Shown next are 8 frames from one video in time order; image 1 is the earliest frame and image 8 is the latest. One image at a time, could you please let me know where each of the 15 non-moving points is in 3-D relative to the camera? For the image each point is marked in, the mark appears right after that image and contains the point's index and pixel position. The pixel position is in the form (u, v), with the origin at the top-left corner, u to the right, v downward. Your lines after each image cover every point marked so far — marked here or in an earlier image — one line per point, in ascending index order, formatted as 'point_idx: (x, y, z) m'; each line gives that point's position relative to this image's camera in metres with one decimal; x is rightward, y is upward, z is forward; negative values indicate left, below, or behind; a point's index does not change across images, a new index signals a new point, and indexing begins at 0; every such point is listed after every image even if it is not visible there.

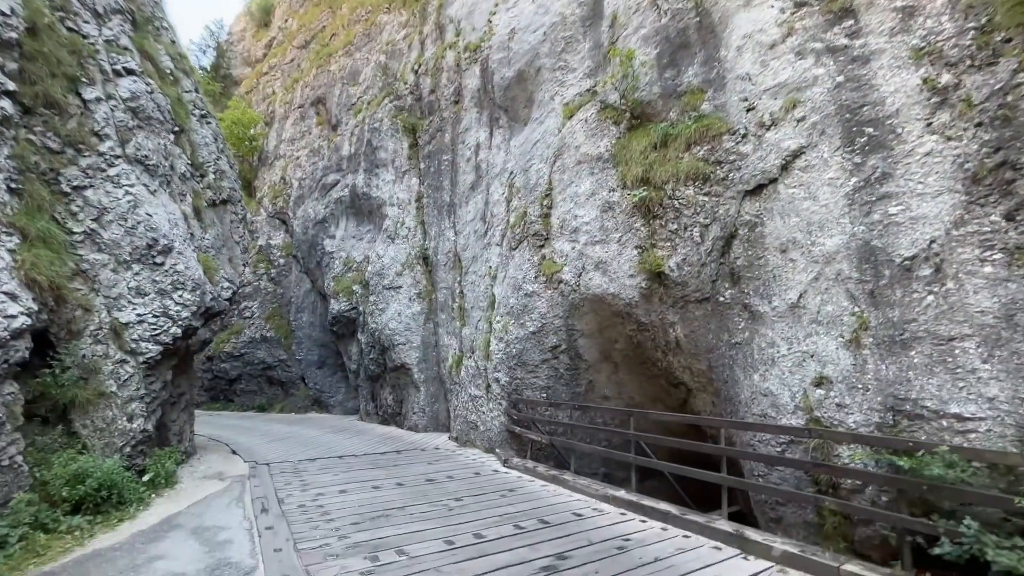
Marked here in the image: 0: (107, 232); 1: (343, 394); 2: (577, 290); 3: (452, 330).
0: (-5.3, +0.7, +6.0) m
1: (-5.8, -3.7, +15.7) m
2: (+1.1, 0.0, +7.5) m
3: (-1.5, -1.1, +11.3) m
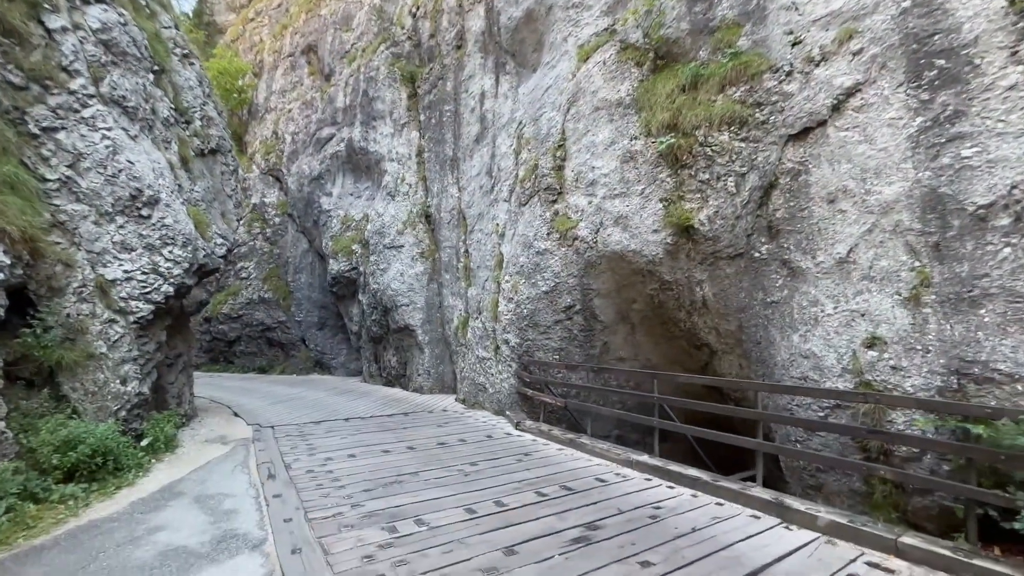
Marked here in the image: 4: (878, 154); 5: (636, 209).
0: (-5.1, +1.3, +5.5) m
1: (-5.7, -2.3, +15.5) m
2: (+1.3, +0.6, +7.0) m
3: (-1.3, -0.1, +11.0) m
4: (+3.5, +1.3, +4.3) m
5: (+1.8, +1.1, +6.5) m
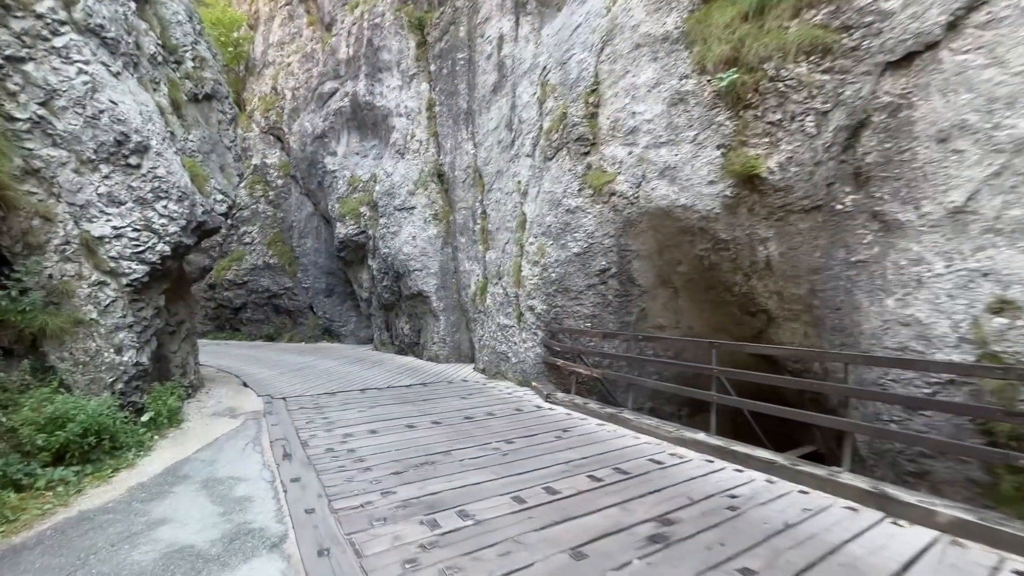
0: (-4.7, +1.7, +4.7) m
1: (-5.2, -1.2, +15.0) m
2: (+1.7, +1.2, +6.3) m
3: (-0.9, +0.7, +10.3) m
4: (+3.9, +1.6, +3.5) m
5: (+2.2, +1.6, +5.7) m
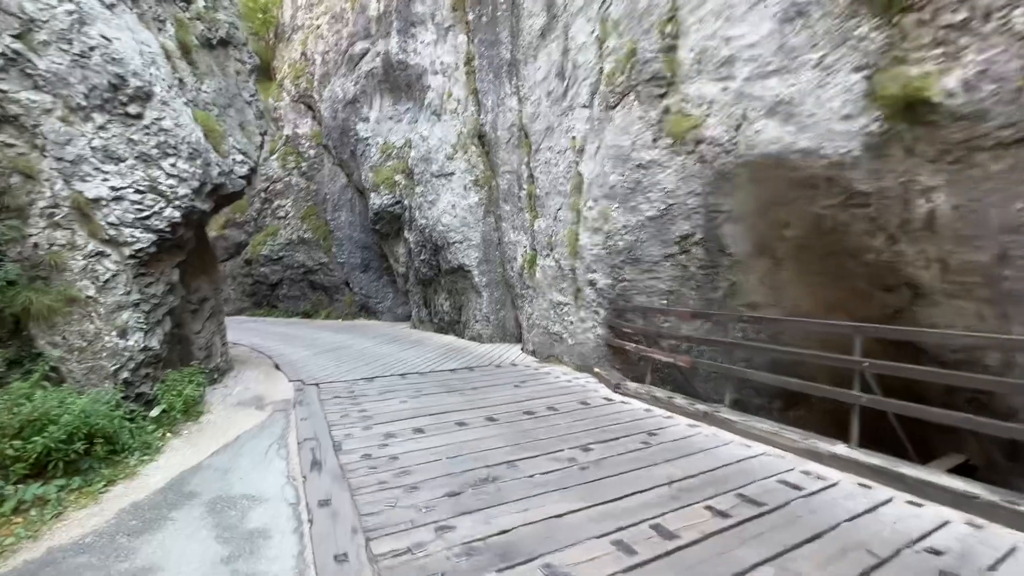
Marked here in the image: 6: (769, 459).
0: (-4.1, +2.0, +3.9) m
1: (-3.8, -0.4, +14.4) m
2: (+2.4, +1.5, +5.1) m
3: (+0.2, +1.3, +9.2) m
4: (+4.4, +1.8, +2.1) m
5: (+2.9, +1.9, +4.4) m
6: (+2.1, -1.4, +3.6) m
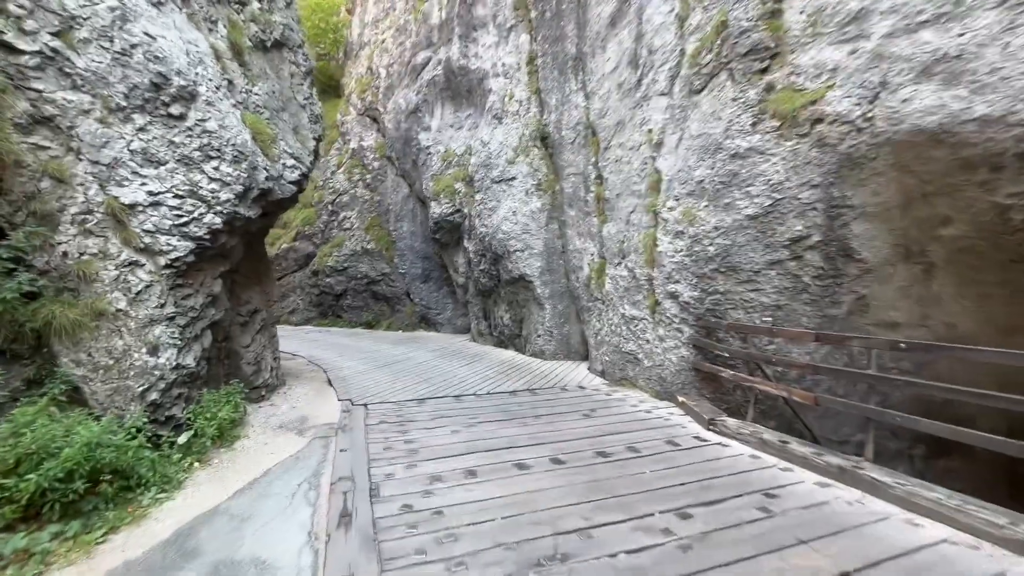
0: (-3.5, +1.9, +3.7) m
1: (-1.9, -0.7, +14.0) m
2: (+3.1, +1.4, +4.0) m
3: (+1.4, +1.1, +8.4) m
4: (+4.6, +1.8, +0.8) m
5: (+3.4, +1.8, +3.3) m
6: (+2.5, -1.5, +2.5) m
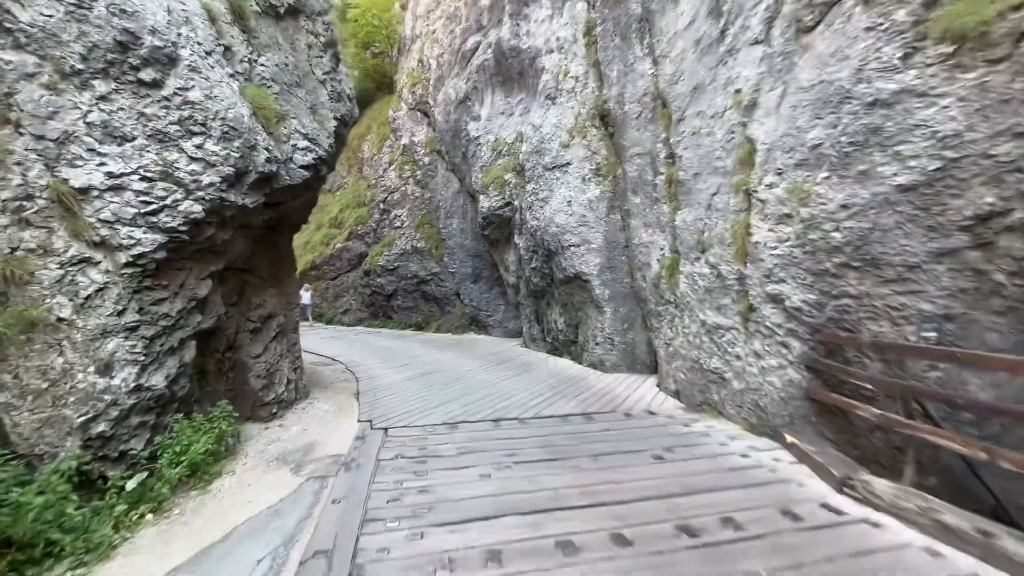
0: (-3.2, +1.9, +3.1) m
1: (-0.3, -0.7, +13.0) m
2: (+3.3, +1.4, +2.4) m
3: (+2.2, +1.1, +7.1) m
4: (+4.5, +1.7, -0.9) m
5: (+3.6, +1.8, +1.7) m
6: (+2.6, -1.5, +1.1) m
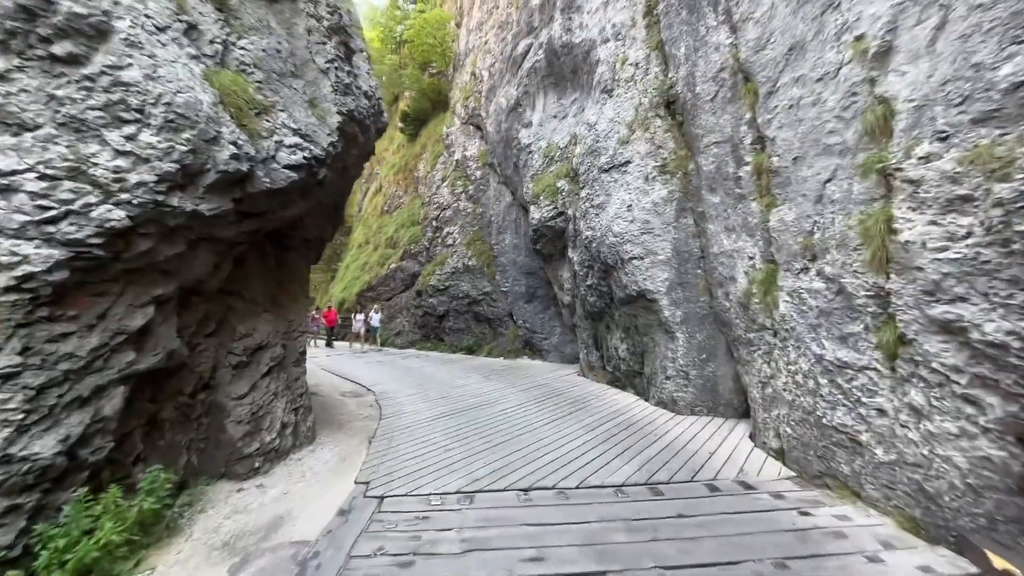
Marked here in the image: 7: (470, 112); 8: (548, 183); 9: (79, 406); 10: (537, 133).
0: (-3.2, +1.7, +2.4) m
1: (+1.2, -1.2, +11.7) m
2: (+3.2, +1.3, +0.8) m
3: (+2.8, +0.8, +5.5) m
4: (+3.8, +1.8, -2.6) m
5: (+3.3, +1.8, +0.1) m
6: (+2.3, -1.5, -0.5) m
7: (-1.5, +6.1, +15.8) m
8: (+0.8, +2.4, +10.3) m
9: (-2.5, -0.7, +2.6) m
10: (+0.6, +4.0, +11.6) m
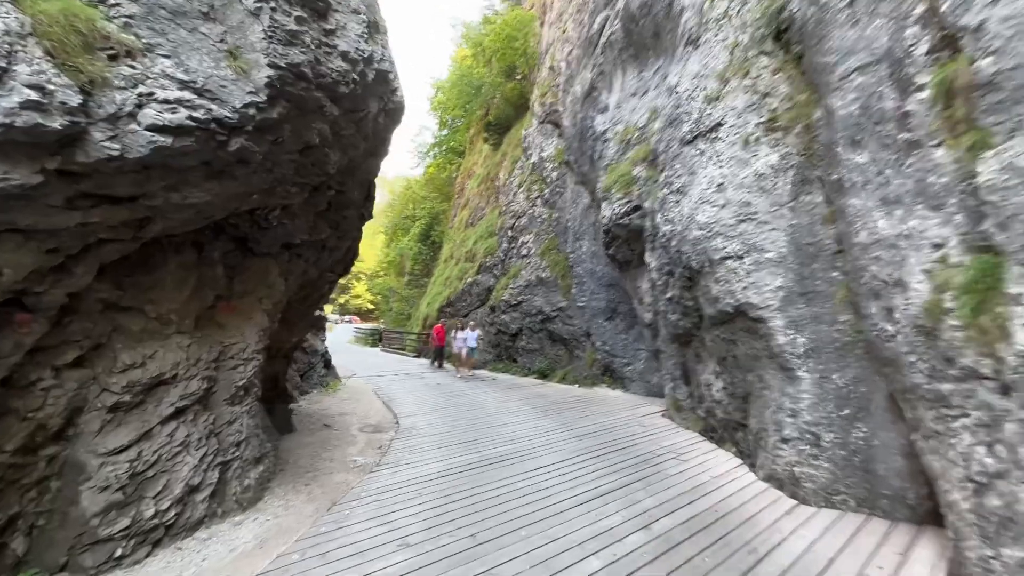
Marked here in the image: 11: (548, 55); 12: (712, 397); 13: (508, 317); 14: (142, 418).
0: (-3.8, +1.6, +1.6) m
1: (+2.8, -1.5, +9.5) m
2: (+2.1, +1.4, -1.5) m
3: (+2.8, +0.7, +3.2) m
4: (+1.9, +2.0, -4.9) m
5: (+2.0, +1.9, -2.2) m
6: (+0.9, -1.4, -2.6) m
7: (+1.1, +5.6, +14.3) m
8: (+2.0, +2.1, +8.4) m
9: (-3.0, -0.7, +1.6) m
10: (+2.1, +3.6, +9.7) m
11: (+1.2, +8.0, +15.7) m
12: (+2.6, -1.4, +5.8) m
13: (-0.1, -0.9, +13.5) m
14: (-2.6, -0.9, +3.2) m
